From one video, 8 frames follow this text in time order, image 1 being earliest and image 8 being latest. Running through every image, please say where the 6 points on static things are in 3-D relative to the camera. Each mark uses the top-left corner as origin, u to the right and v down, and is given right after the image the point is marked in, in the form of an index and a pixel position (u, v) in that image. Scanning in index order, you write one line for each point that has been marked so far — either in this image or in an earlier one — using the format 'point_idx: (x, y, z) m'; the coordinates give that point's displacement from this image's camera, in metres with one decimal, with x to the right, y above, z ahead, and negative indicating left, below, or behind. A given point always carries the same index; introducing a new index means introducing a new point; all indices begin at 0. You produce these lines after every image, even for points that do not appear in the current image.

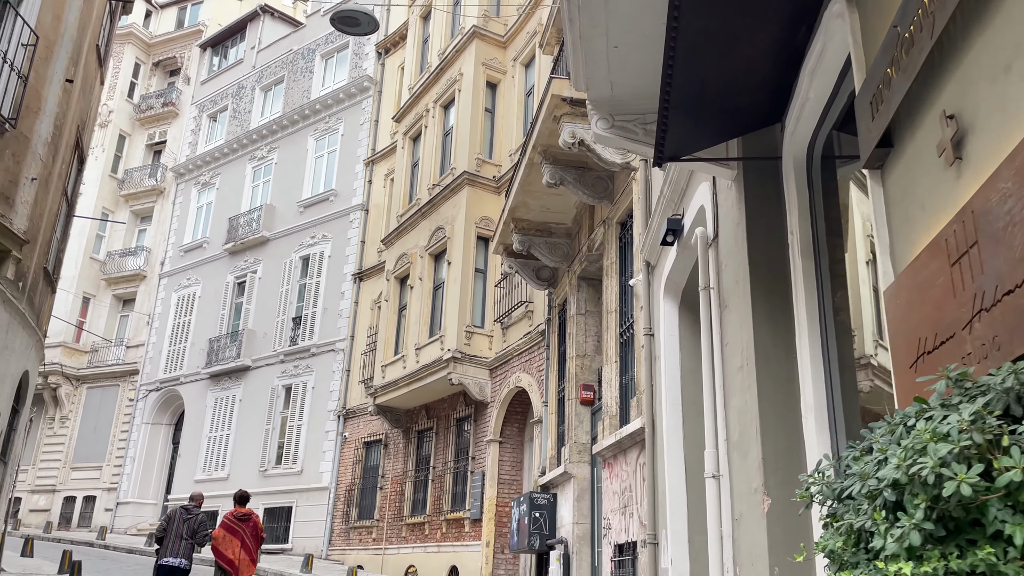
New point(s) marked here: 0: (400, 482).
0: (-2.7, -4.7, +19.8) m
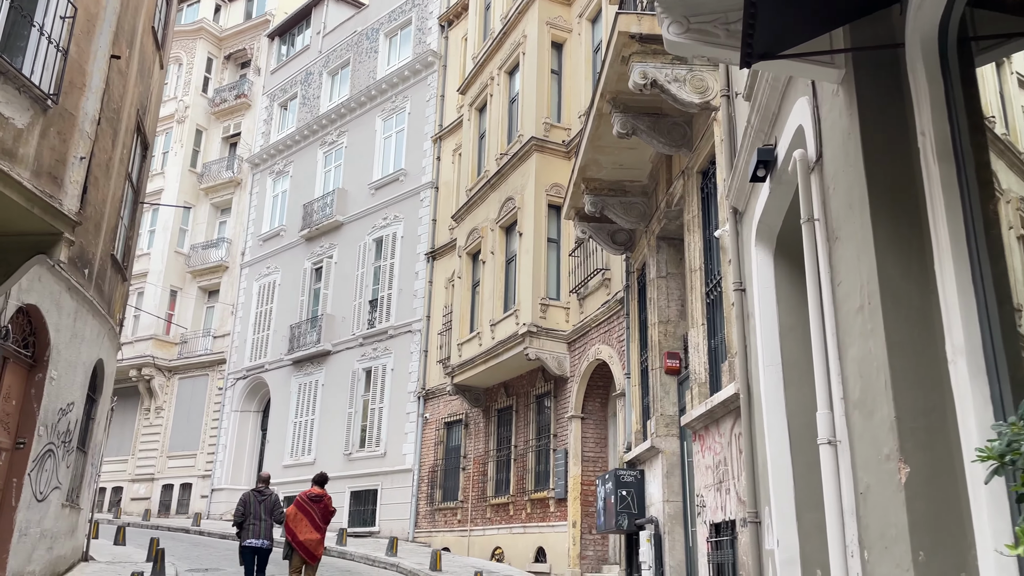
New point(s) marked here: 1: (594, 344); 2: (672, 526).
0: (-0.7, -4.1, +19.3) m
1: (+1.5, -1.0, +15.2) m
2: (+2.1, -3.1, +10.6) m
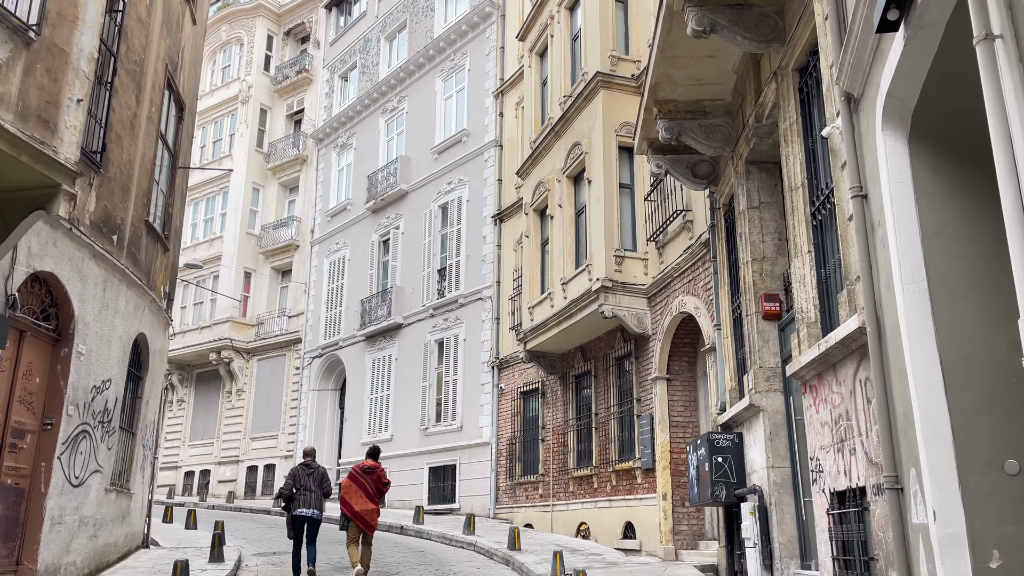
0: (+1.1, -3.2, +18.0) m
1: (+2.8, -0.1, +13.6) m
2: (+2.9, -2.3, +9.0) m
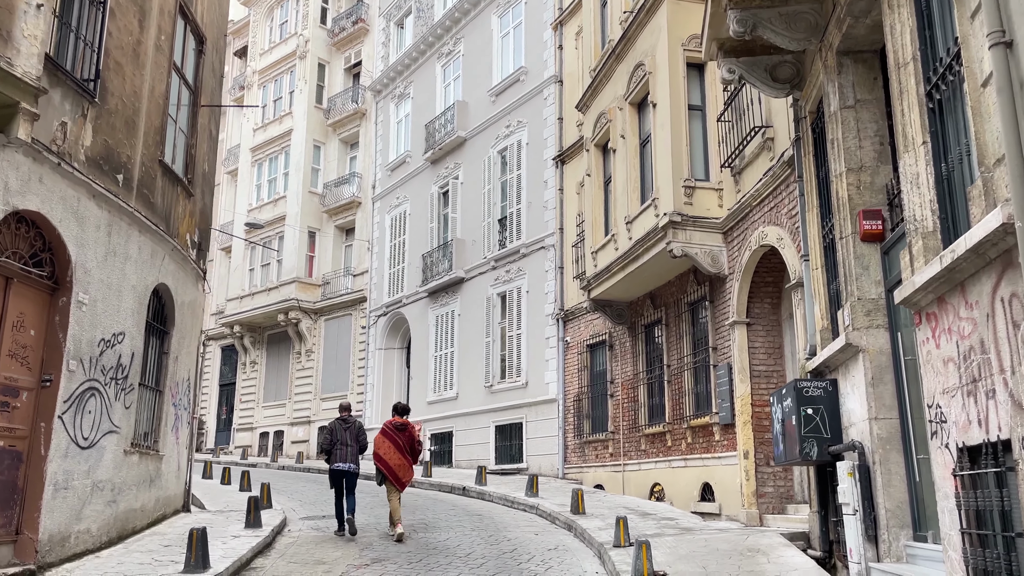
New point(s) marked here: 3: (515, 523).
0: (+2.4, -2.0, +16.5) m
1: (+3.6, +0.9, +11.9) m
2: (+3.4, -1.5, +7.4) m
3: (0.0, -3.6, +12.7) m
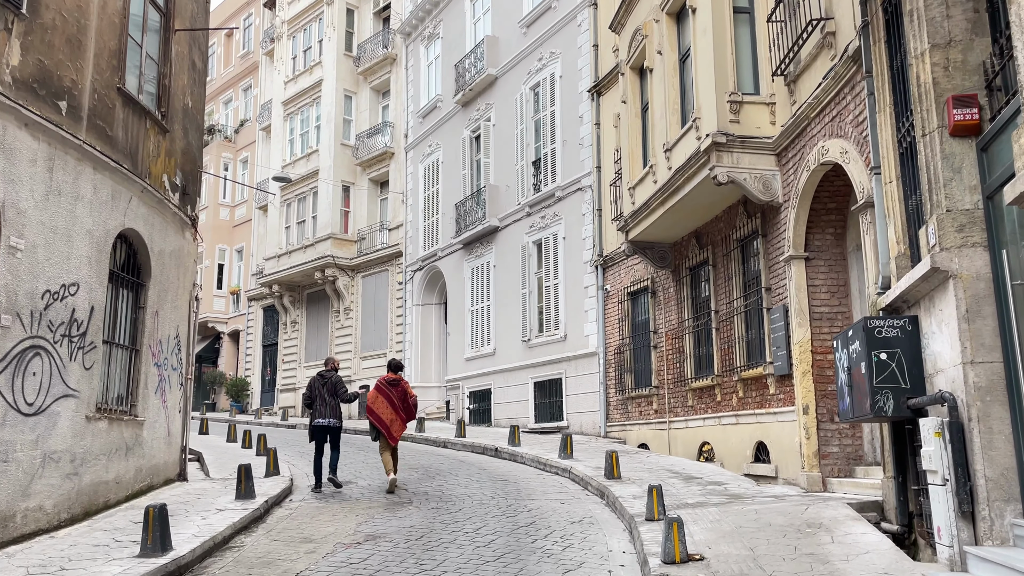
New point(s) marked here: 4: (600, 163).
0: (+3.0, -0.9, +14.9) m
1: (+3.7, +1.8, +10.1) m
2: (+3.3, -0.8, +5.7) m
3: (+0.4, -2.8, +11.3) m
4: (+2.0, +2.8, +18.3) m
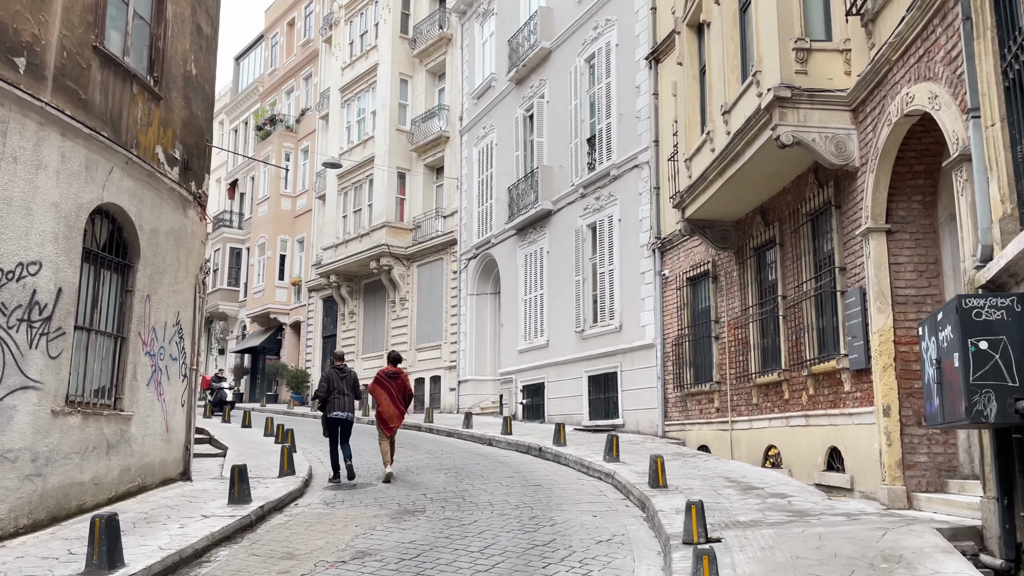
0: (+3.7, -0.6, +13.3) m
1: (+4.0, +2.0, +8.4) m
2: (+3.1, -0.6, +4.1) m
3: (+0.8, -2.5, +10.0) m
4: (+3.0, +3.1, +16.7) m
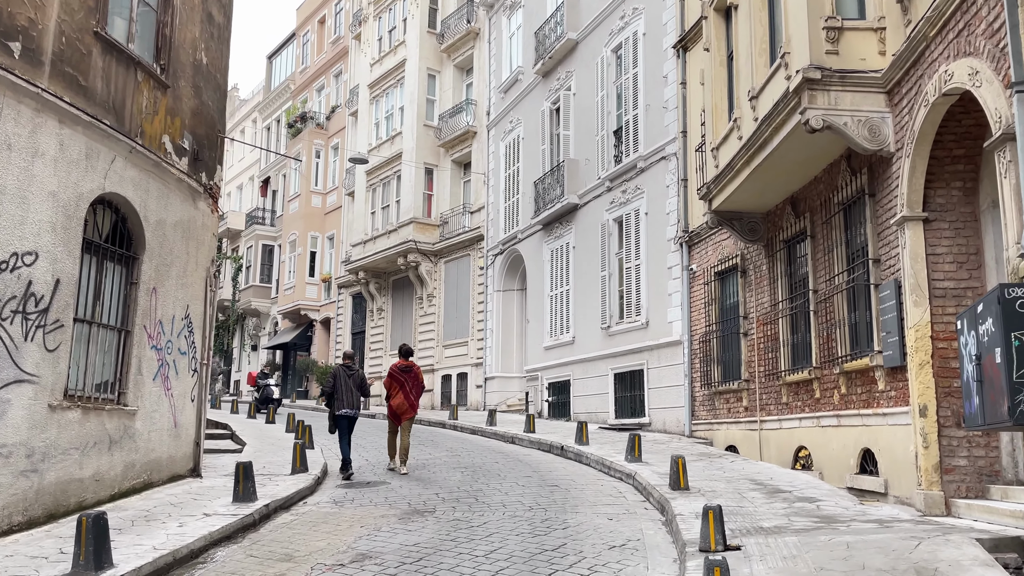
0: (+4.0, -0.5, +12.8) m
1: (+4.1, +2.1, +7.9) m
2: (+3.1, -0.6, +3.6) m
3: (+1.0, -2.5, +9.6) m
4: (+3.4, +3.2, +16.2) m
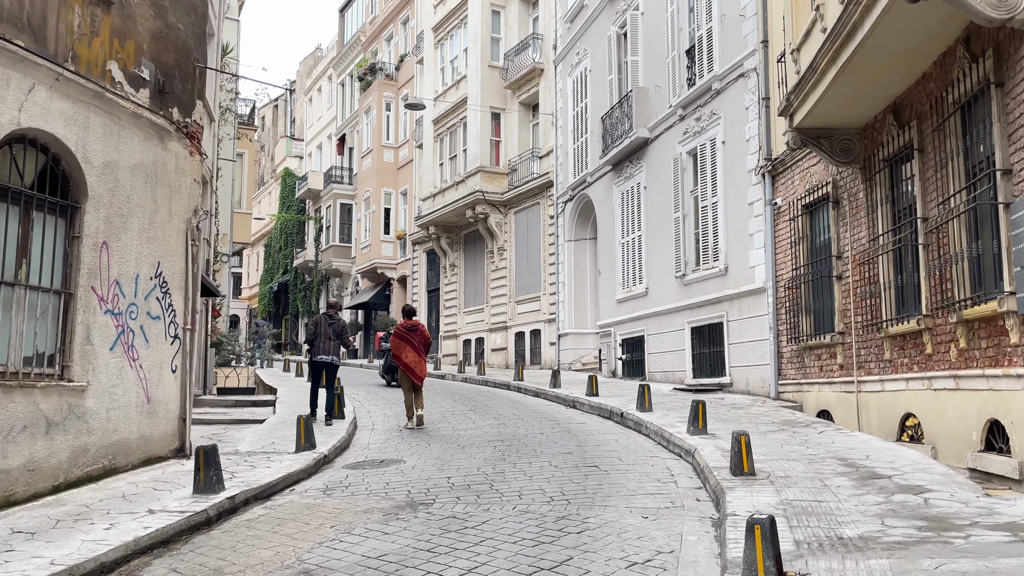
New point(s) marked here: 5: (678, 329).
0: (+4.5, +0.3, +10.4) m
1: (+3.9, +2.7, +5.4) m
2: (+2.5, -0.2, +1.5) m
3: (+1.2, -1.9, +7.8) m
4: (+4.2, +4.2, +13.7) m
5: (+3.4, -0.8, +16.7) m
